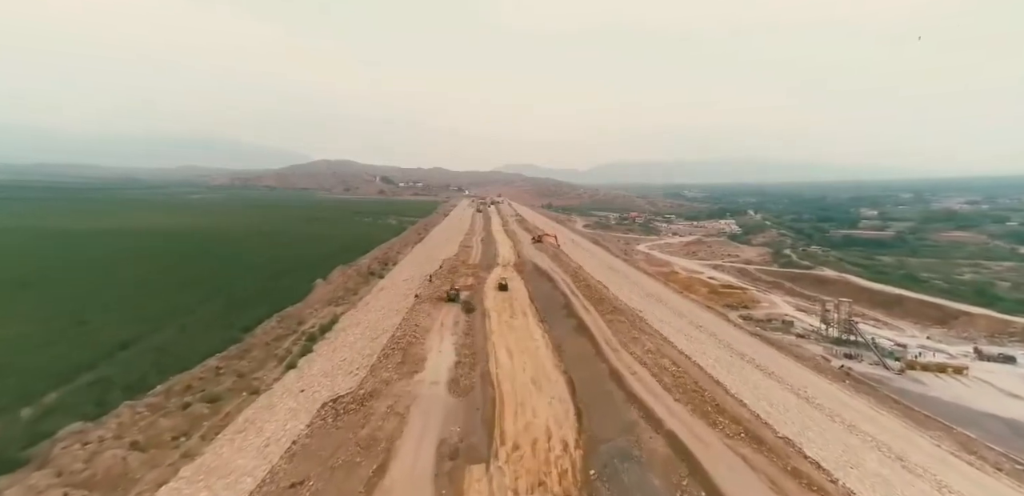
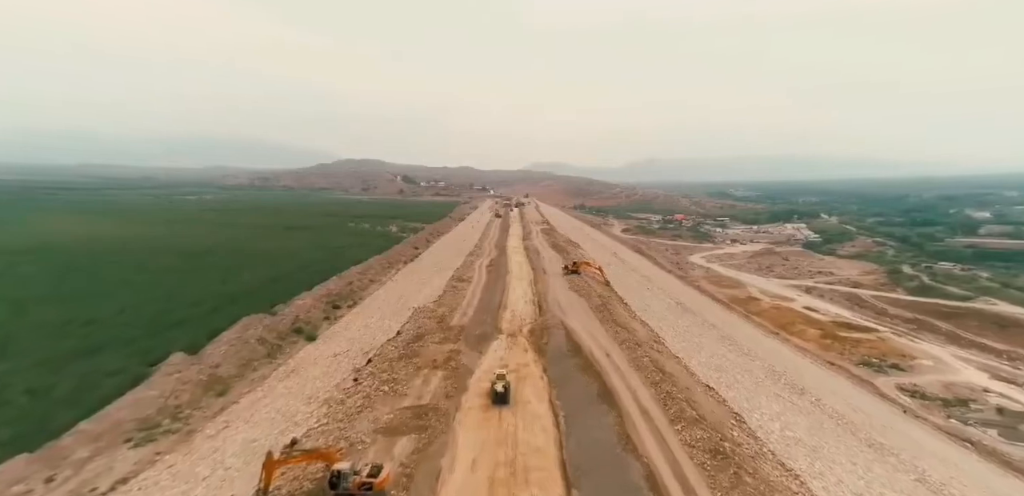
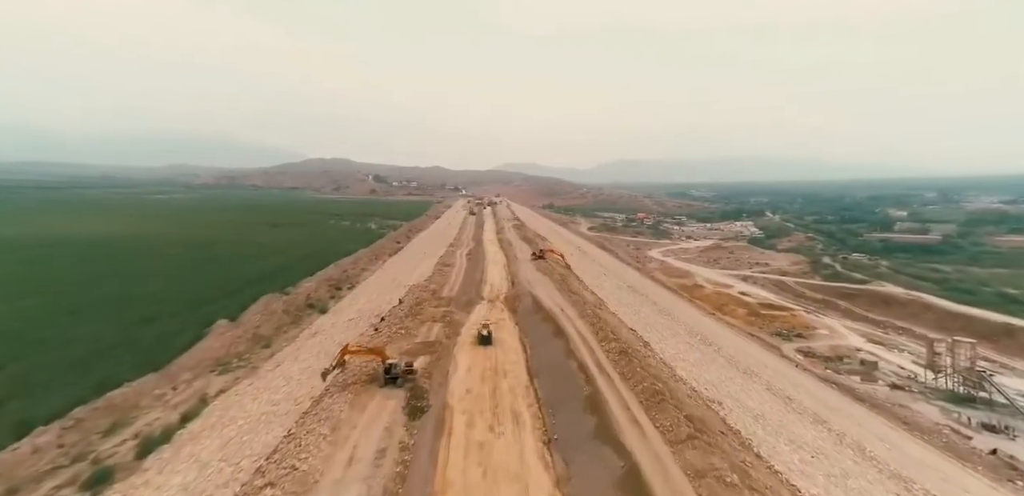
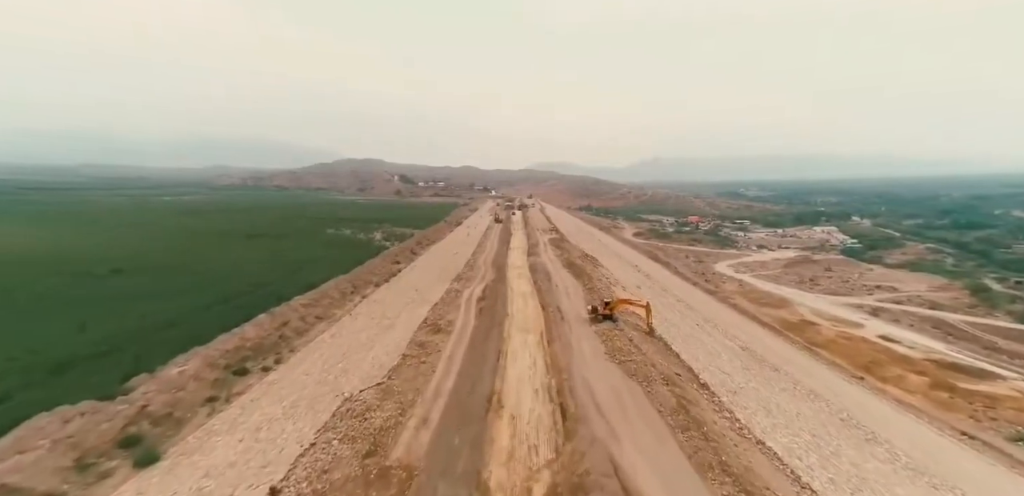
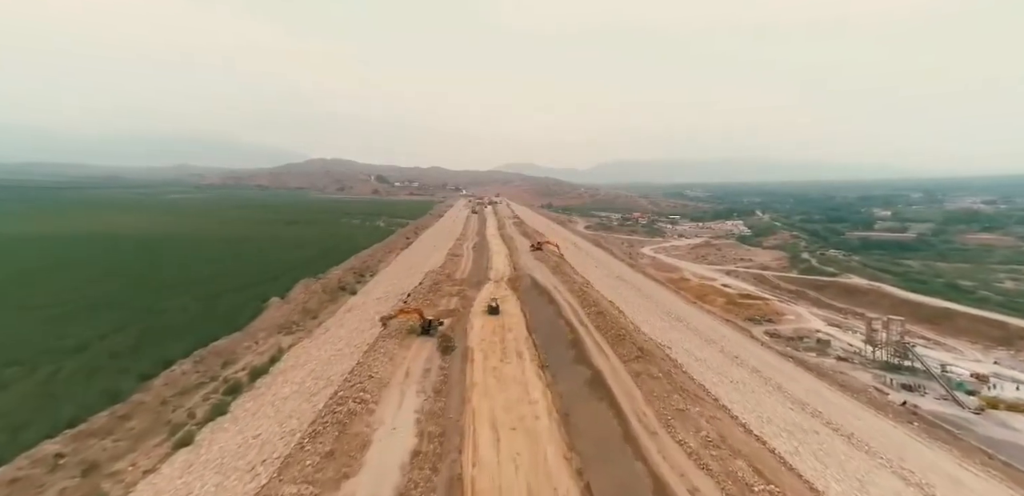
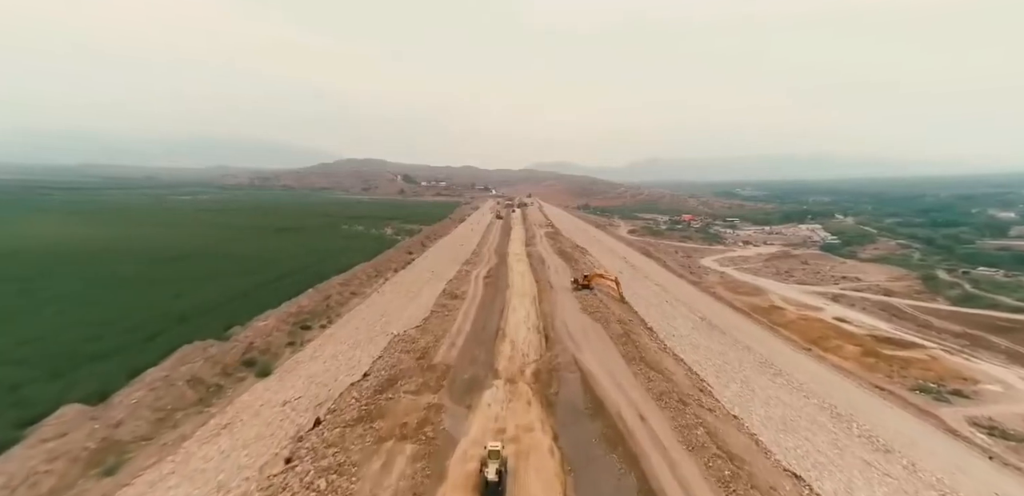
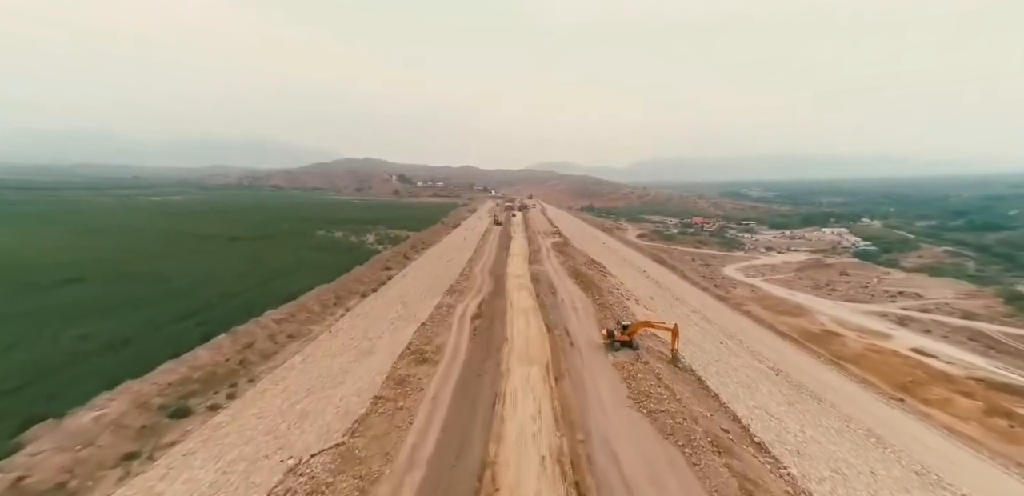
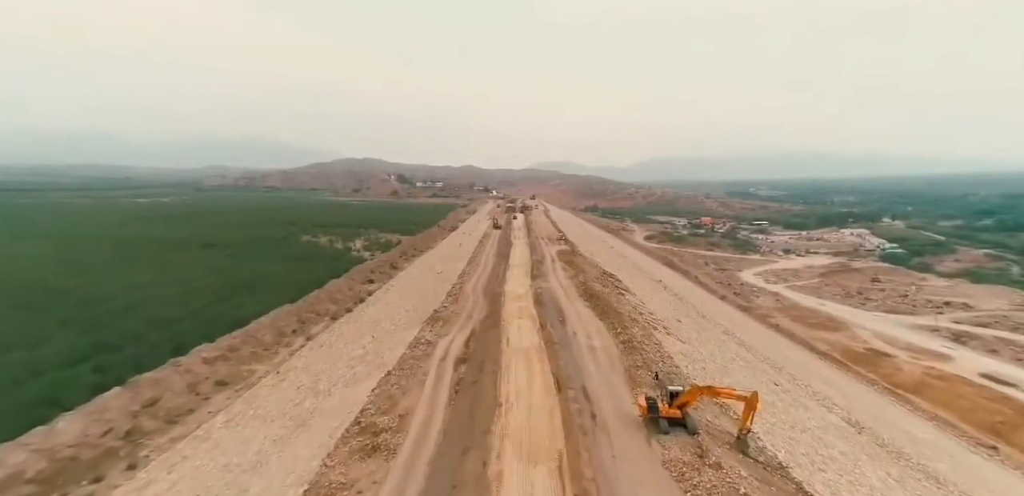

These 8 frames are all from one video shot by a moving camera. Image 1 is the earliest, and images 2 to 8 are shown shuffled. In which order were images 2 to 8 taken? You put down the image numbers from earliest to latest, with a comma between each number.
5, 3, 2, 6, 4, 7, 8
